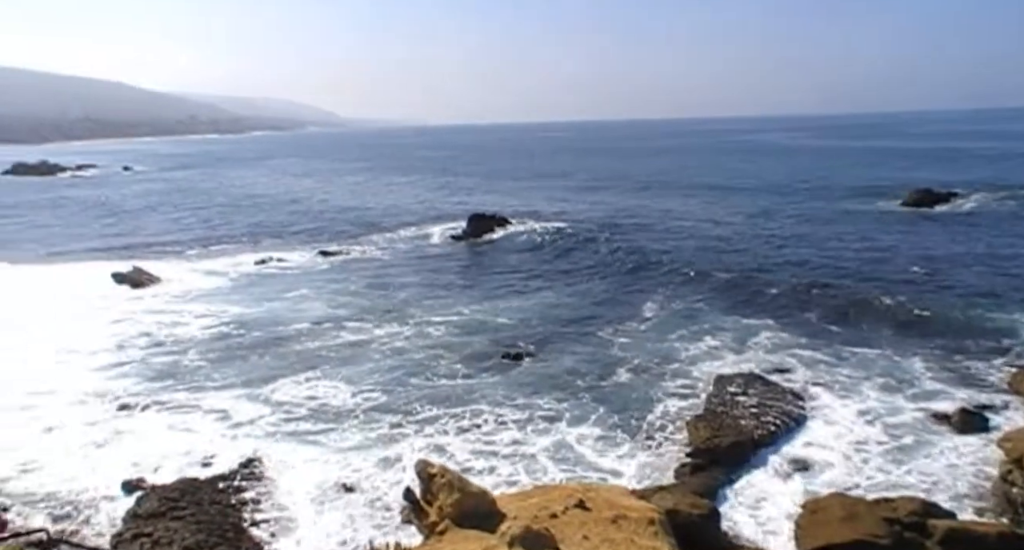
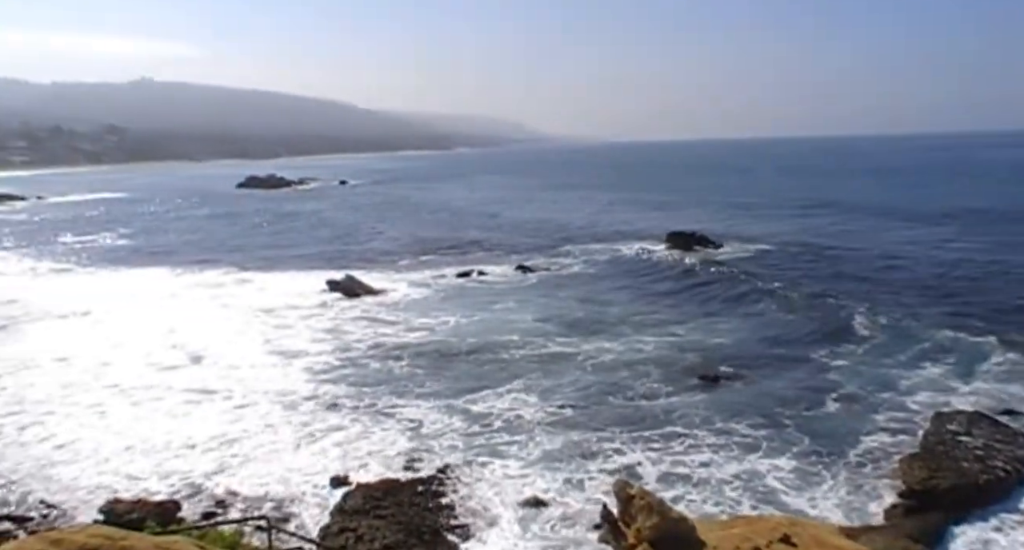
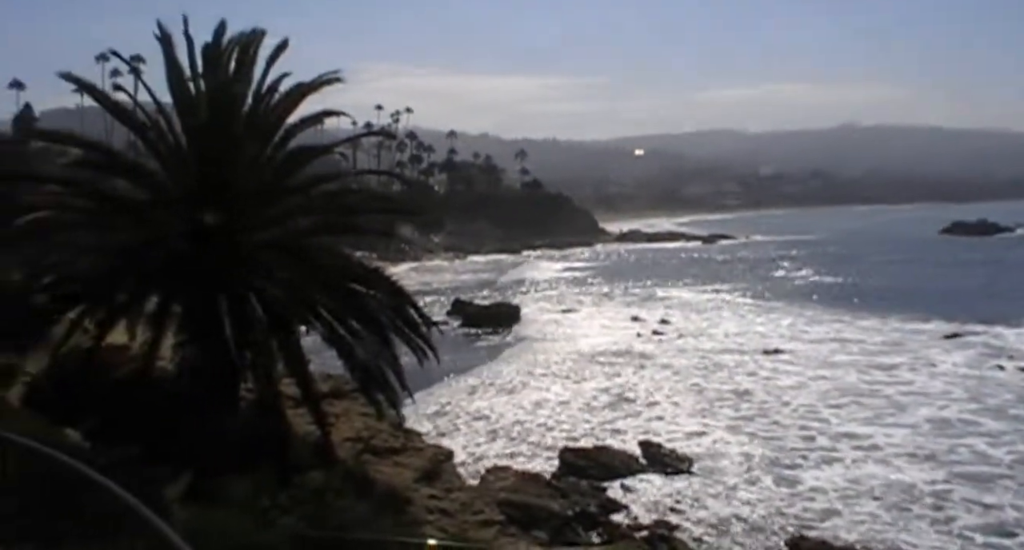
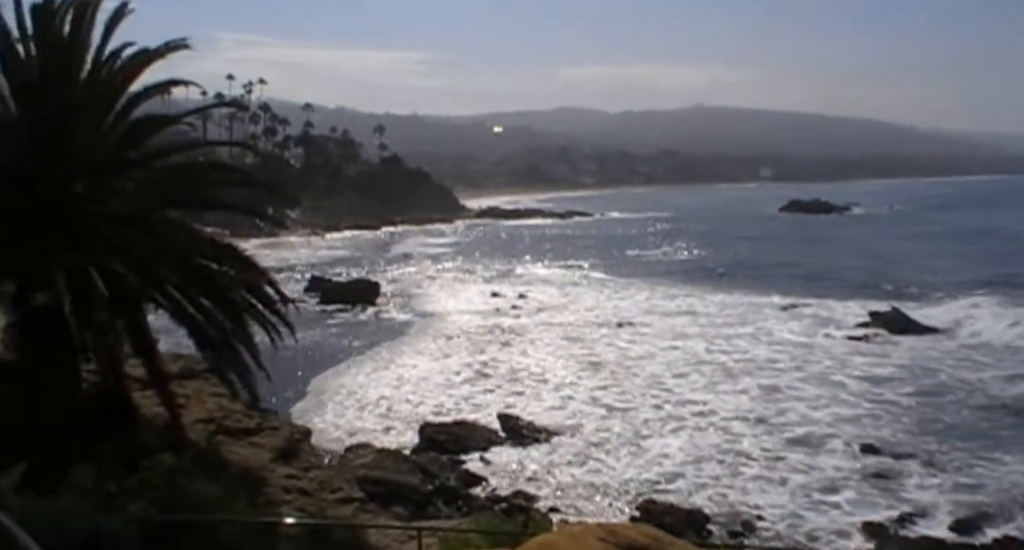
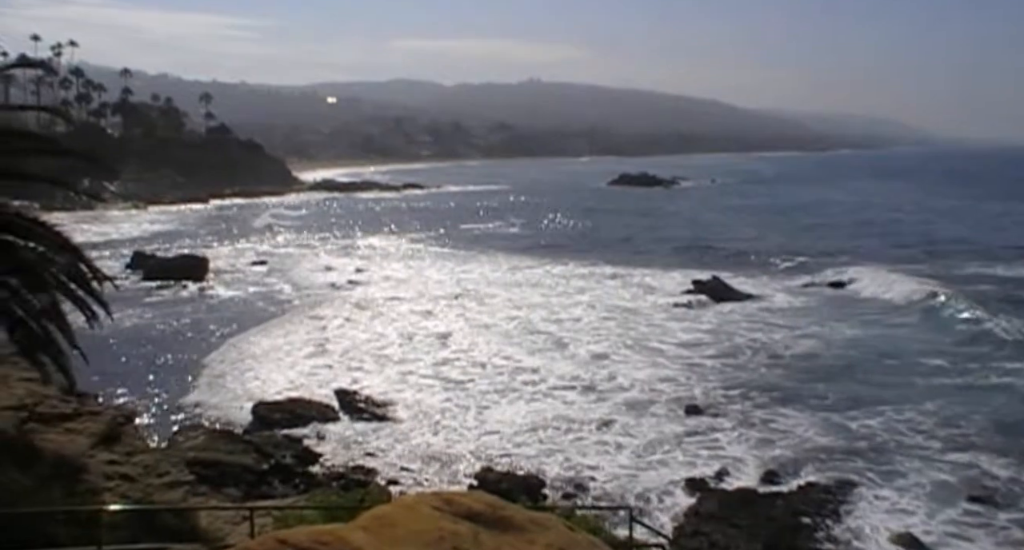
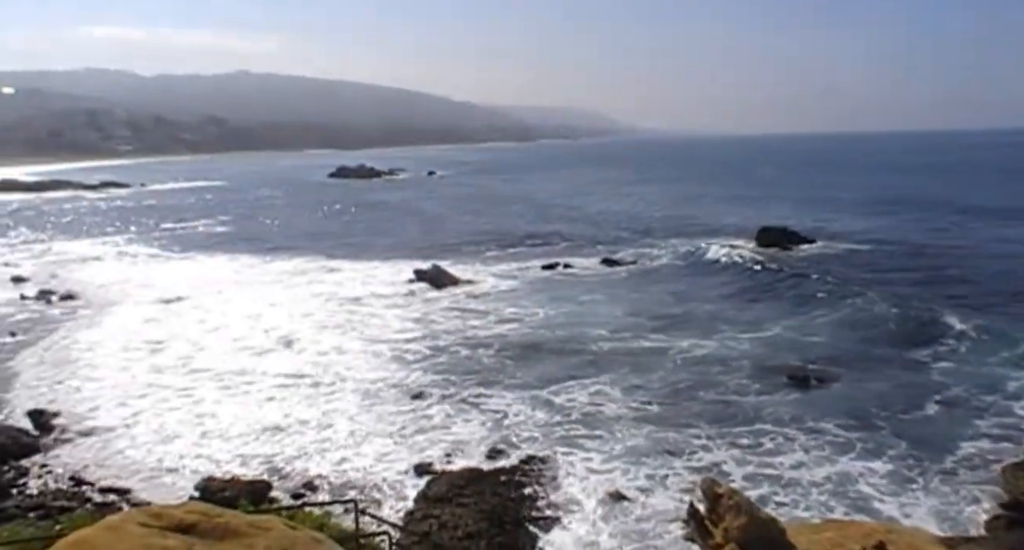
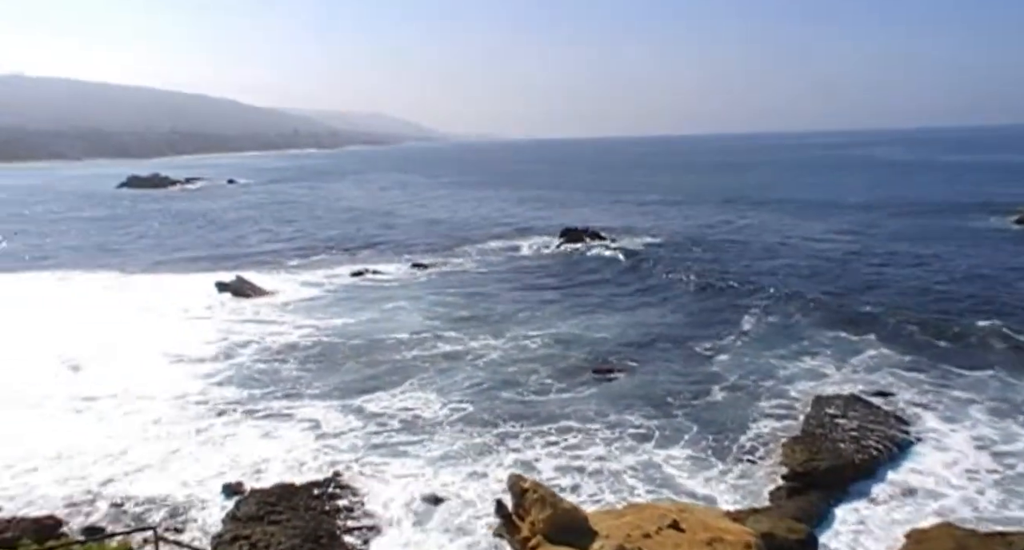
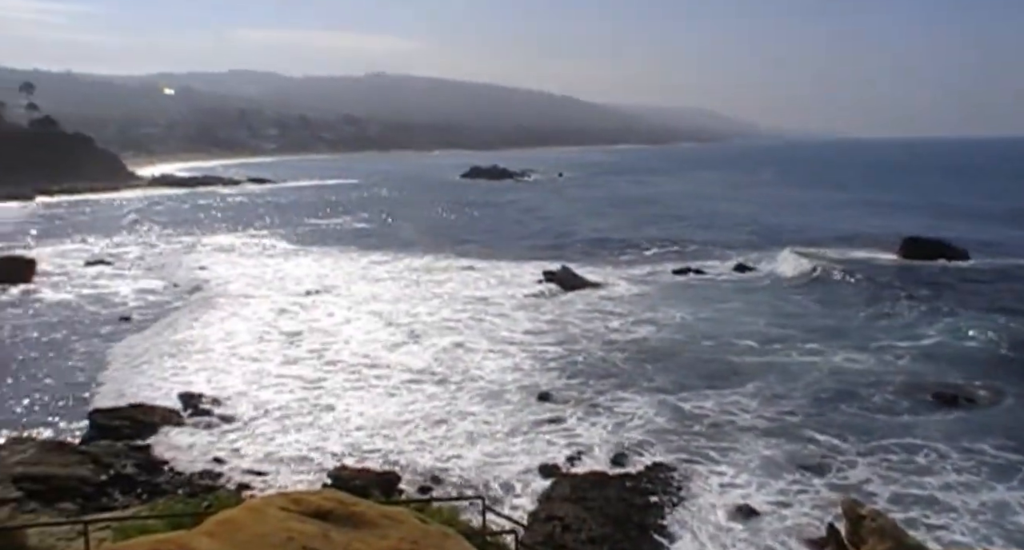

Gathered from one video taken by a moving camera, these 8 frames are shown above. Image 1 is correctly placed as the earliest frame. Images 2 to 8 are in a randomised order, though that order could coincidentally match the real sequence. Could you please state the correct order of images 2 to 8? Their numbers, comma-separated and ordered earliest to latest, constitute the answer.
7, 2, 6, 8, 5, 4, 3
